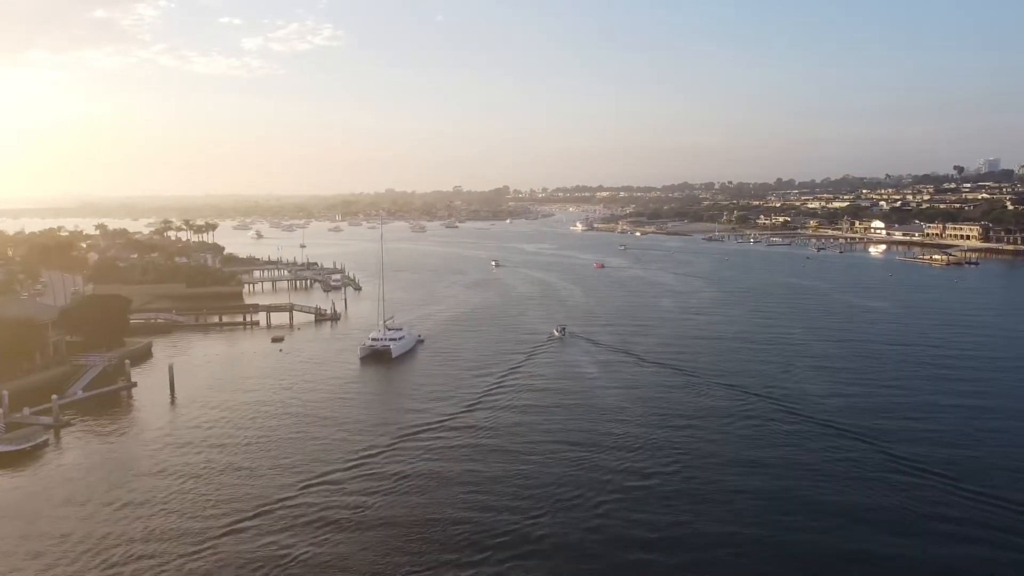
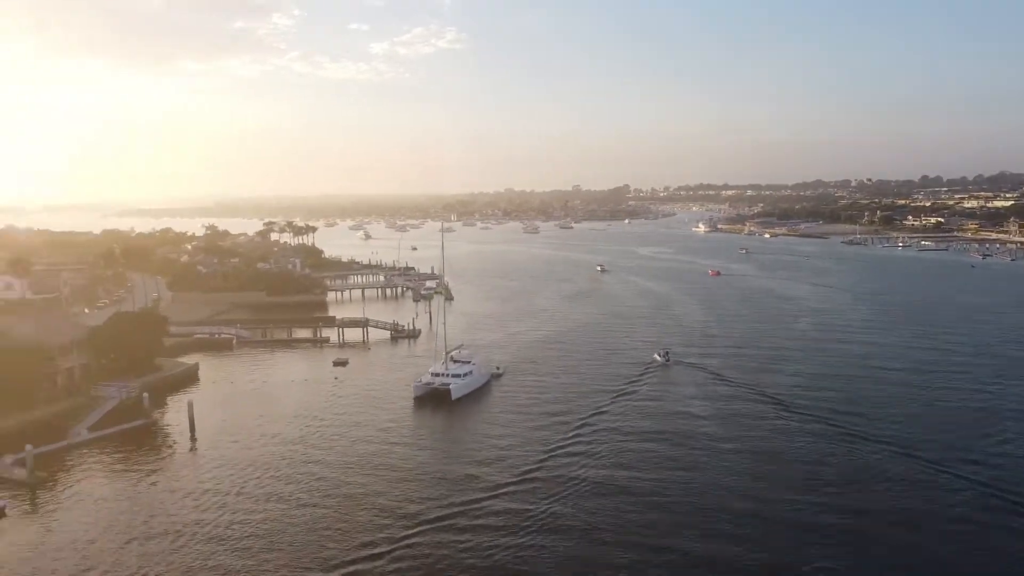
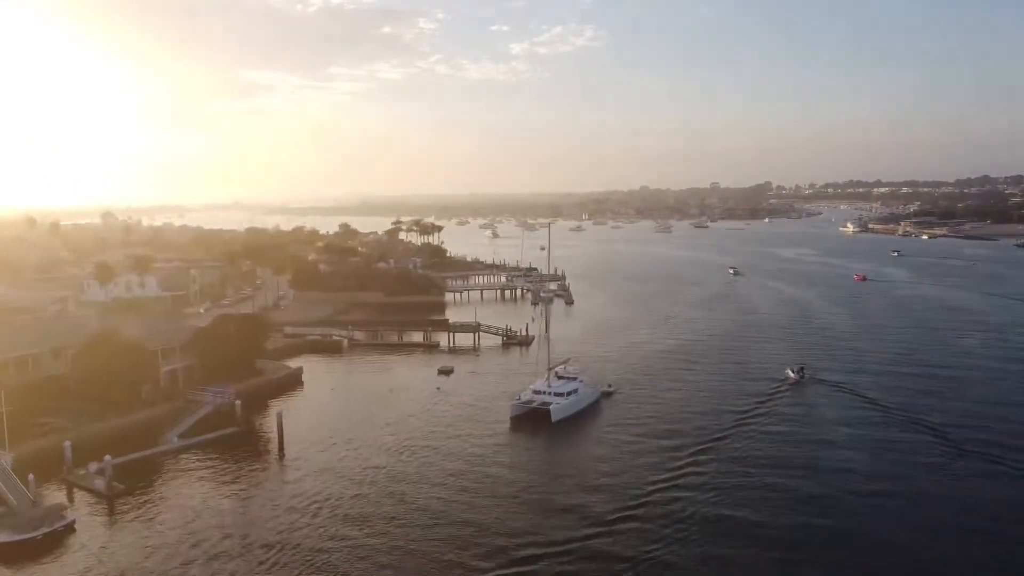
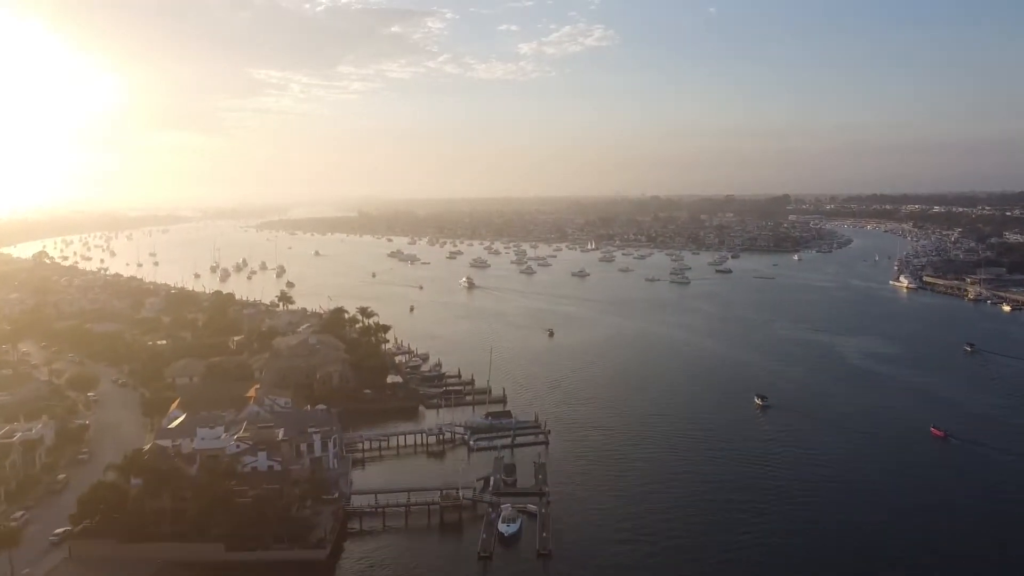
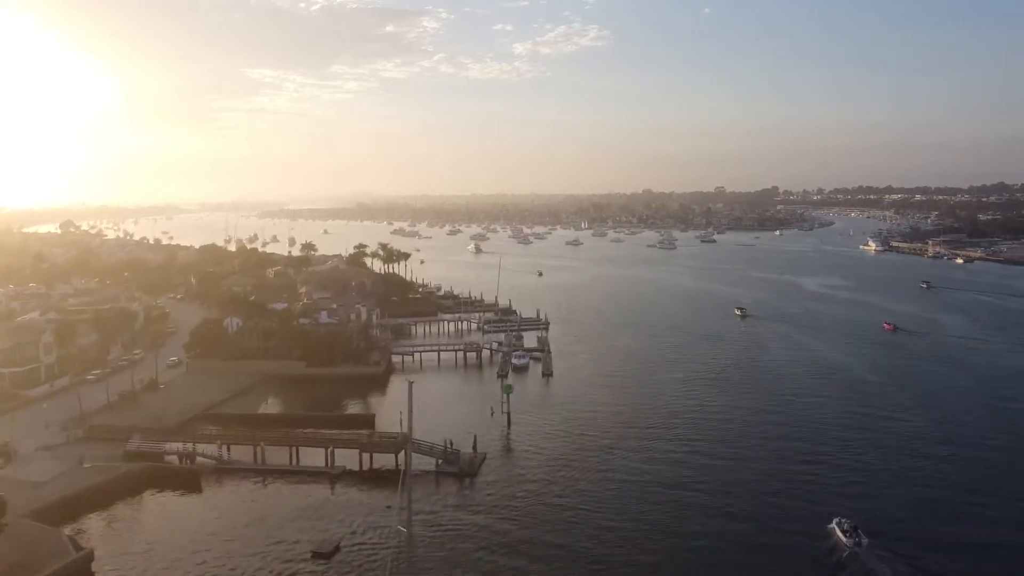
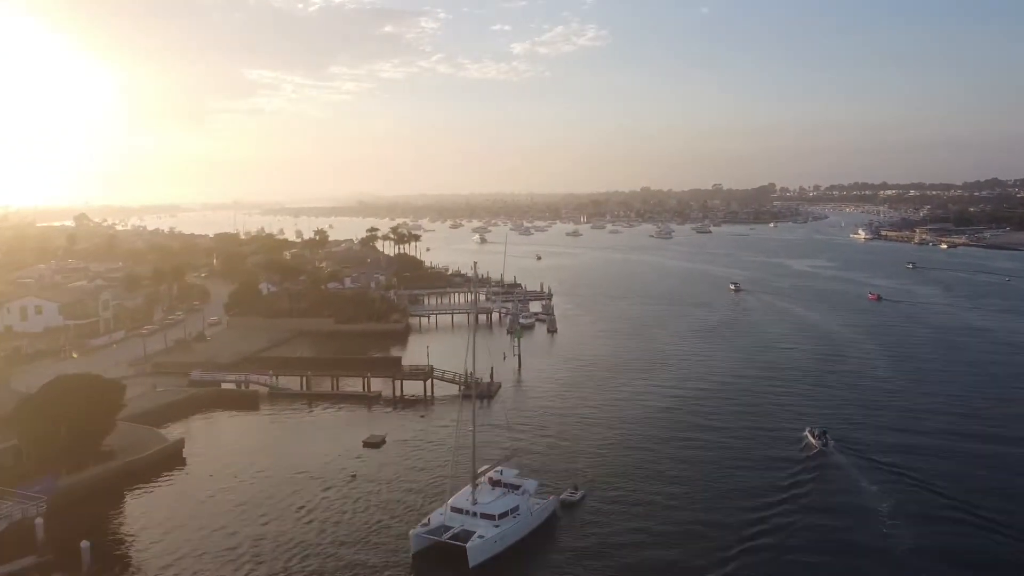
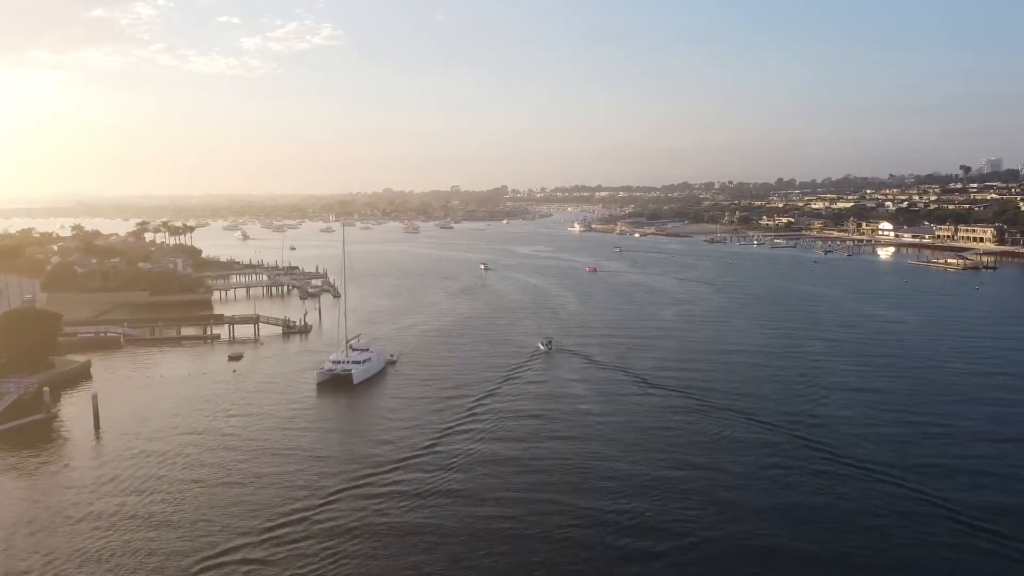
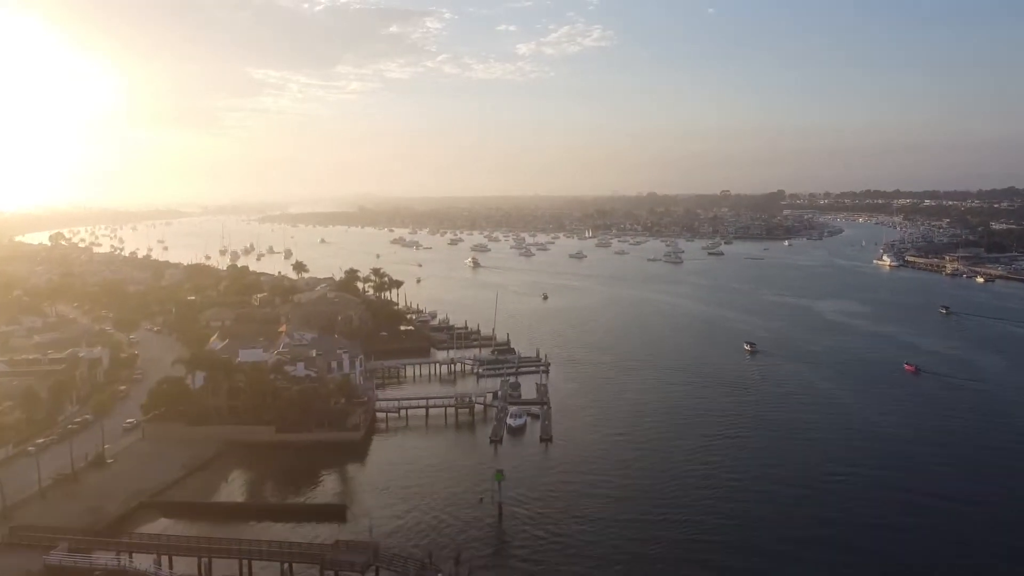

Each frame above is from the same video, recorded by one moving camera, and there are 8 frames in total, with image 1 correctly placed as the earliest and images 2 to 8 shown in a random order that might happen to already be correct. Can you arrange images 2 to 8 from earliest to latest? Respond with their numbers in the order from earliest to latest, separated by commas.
7, 2, 3, 6, 5, 8, 4
